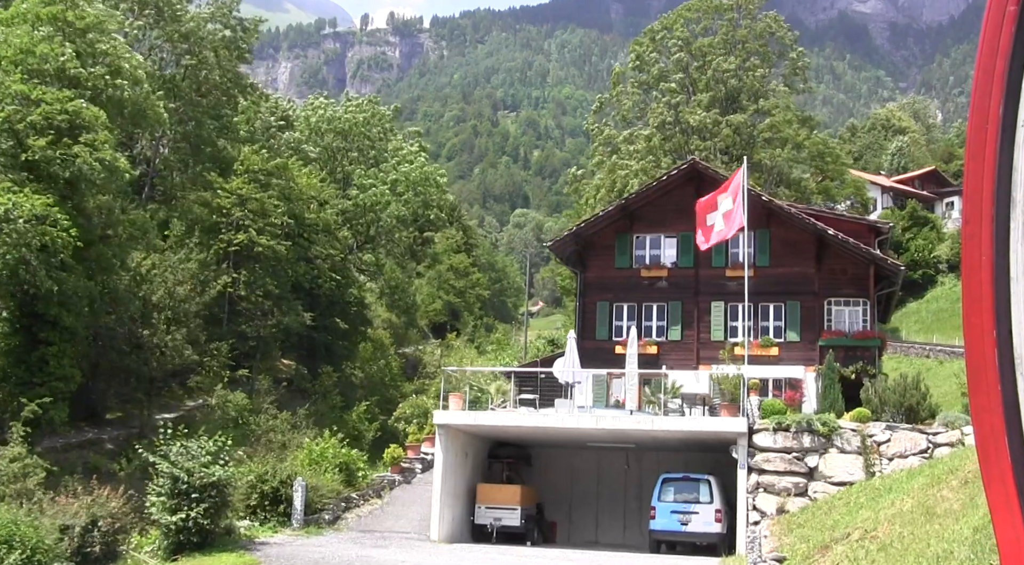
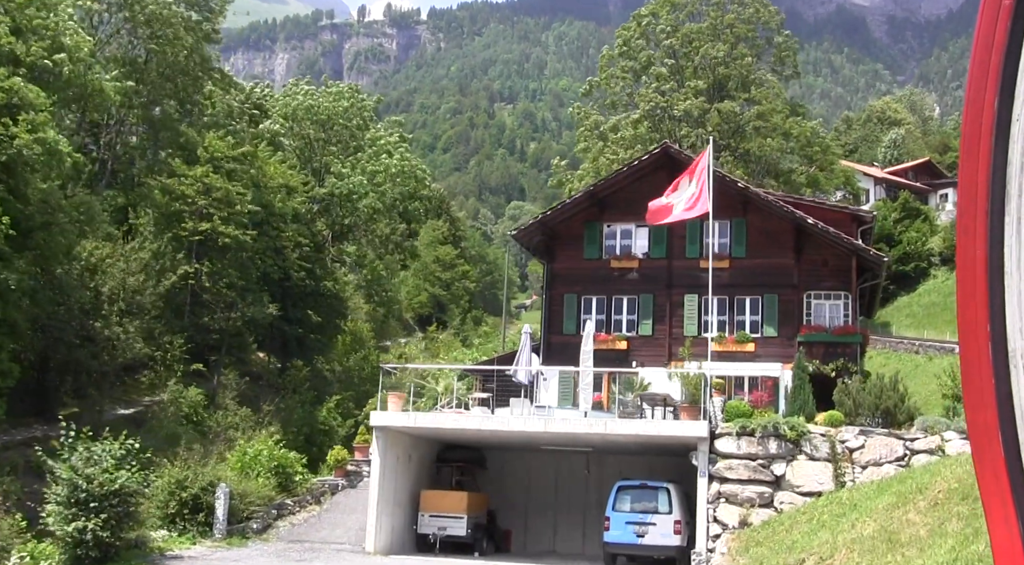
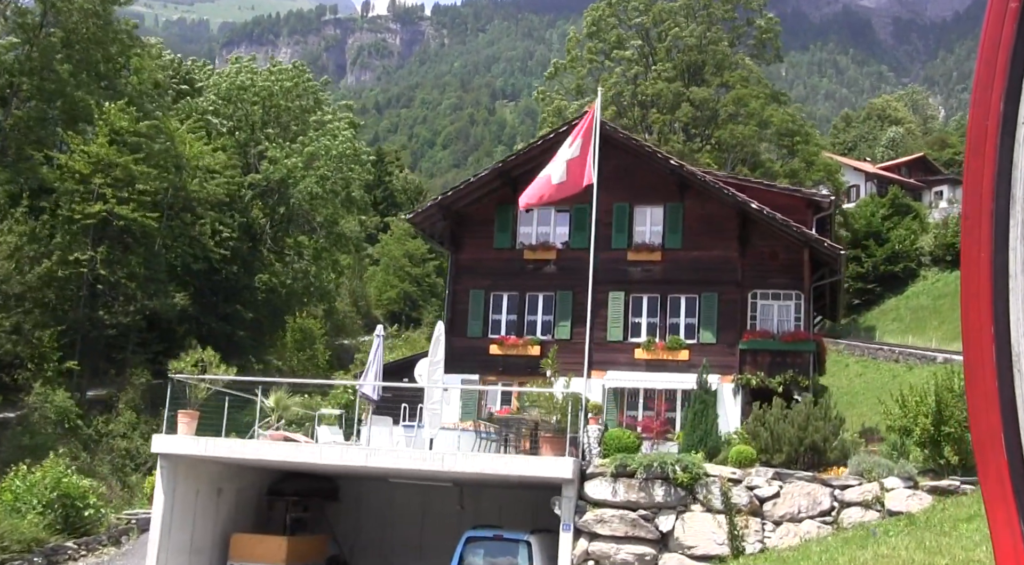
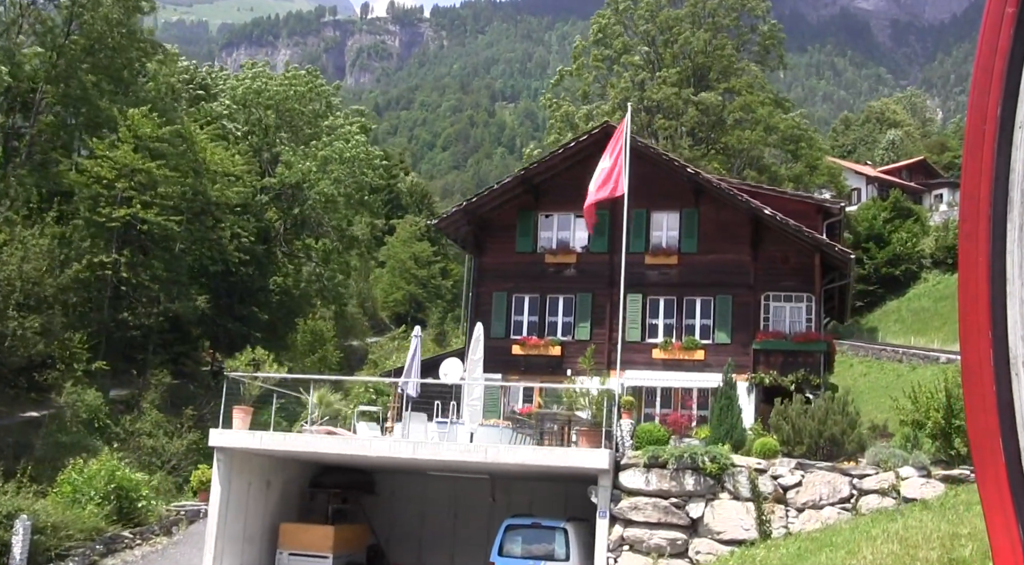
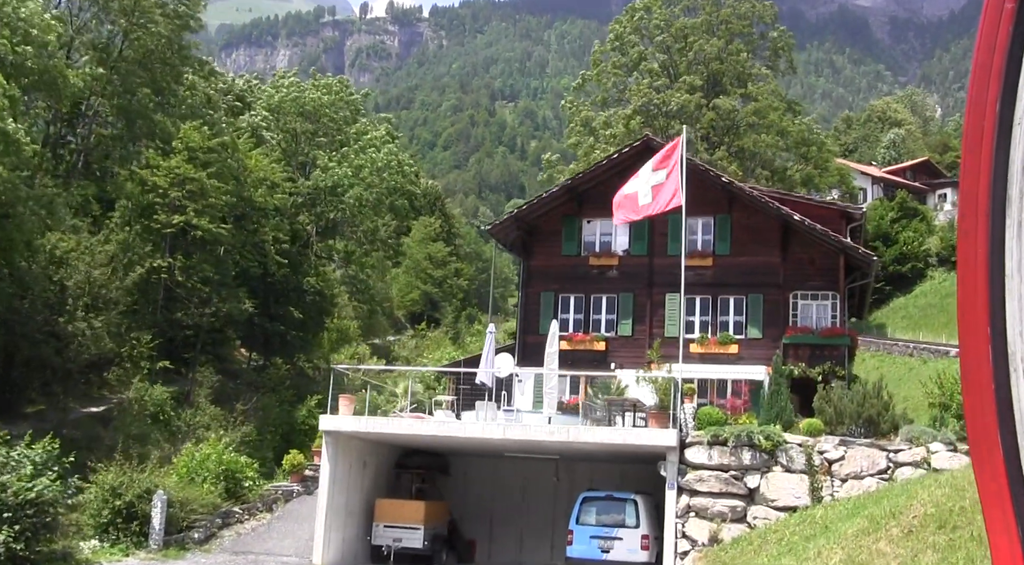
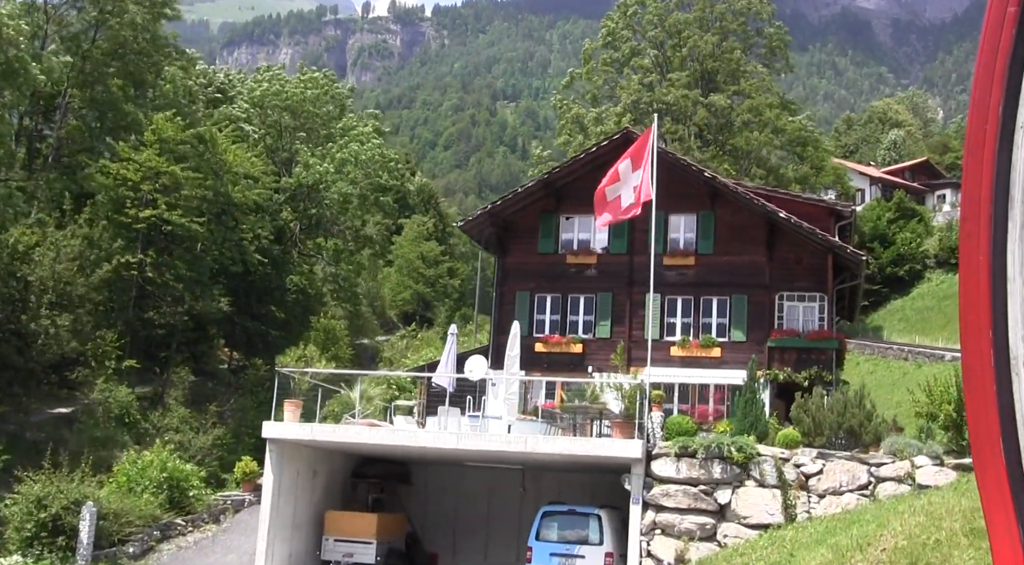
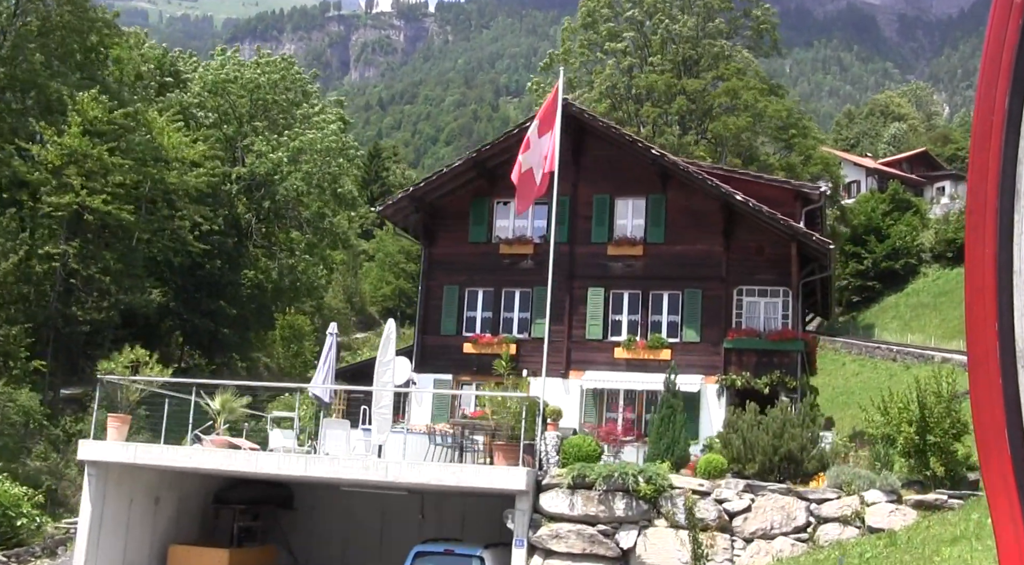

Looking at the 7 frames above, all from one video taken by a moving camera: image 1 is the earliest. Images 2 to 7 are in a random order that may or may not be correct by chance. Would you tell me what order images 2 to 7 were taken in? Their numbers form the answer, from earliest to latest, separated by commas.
2, 5, 6, 4, 3, 7
